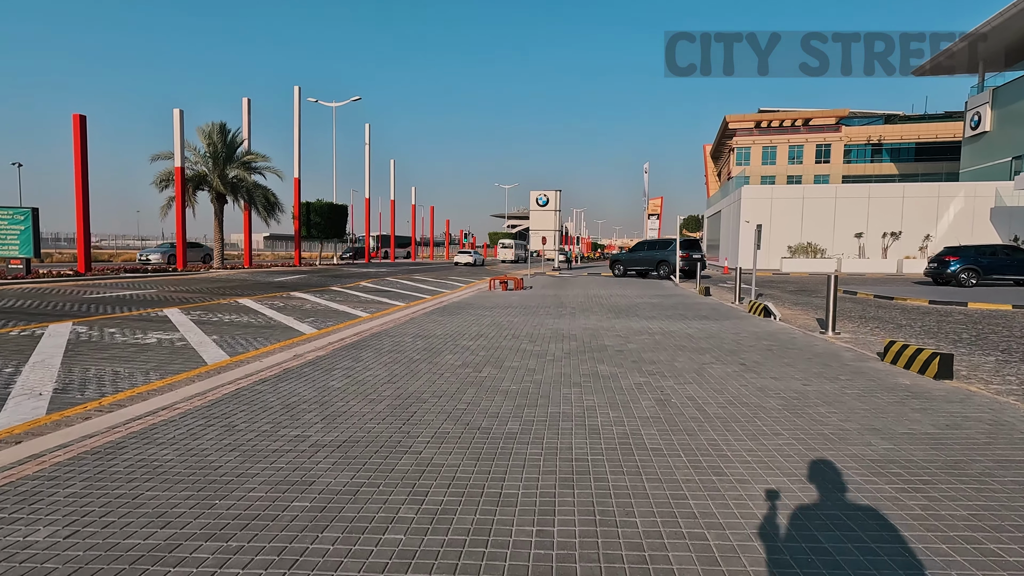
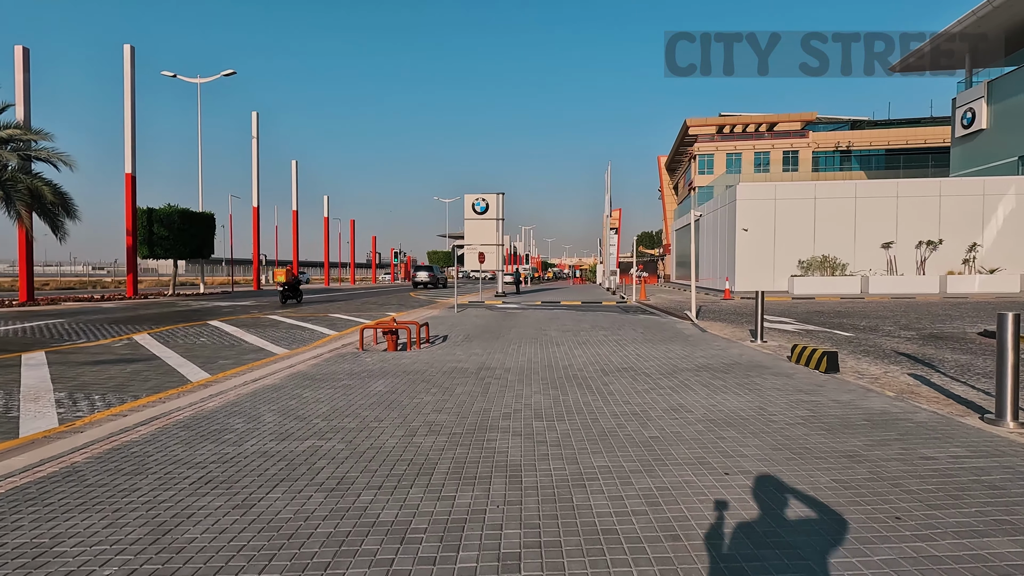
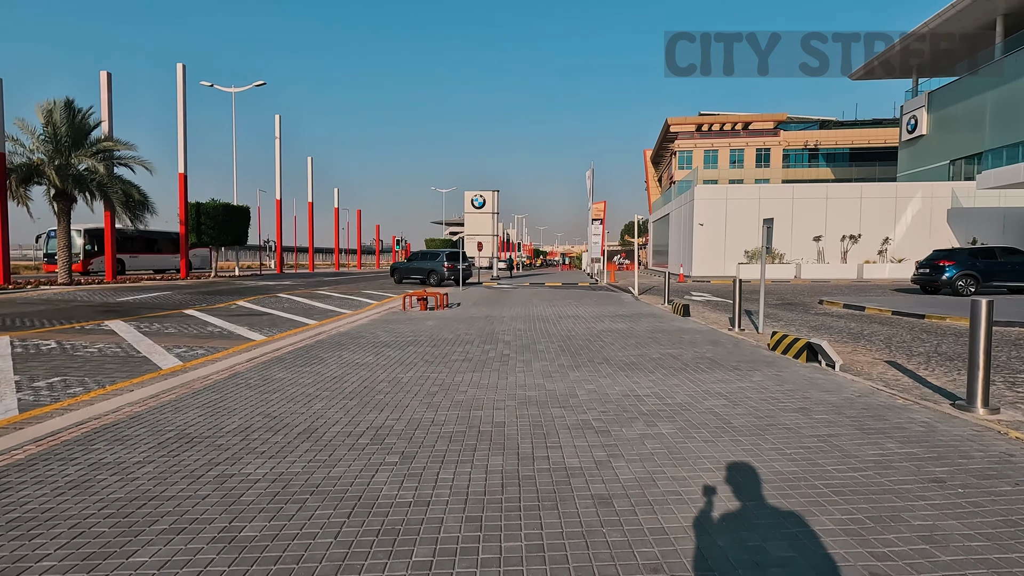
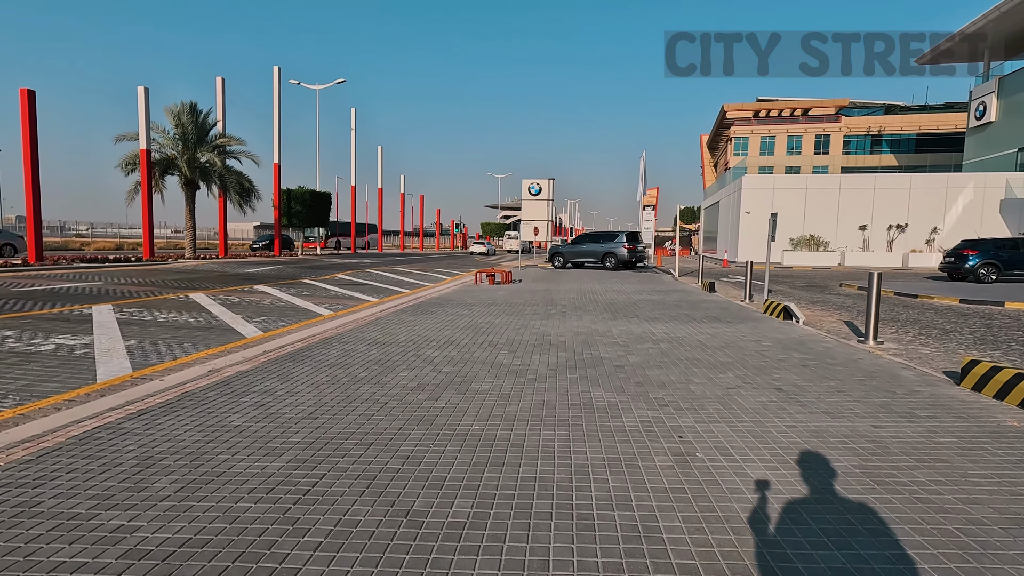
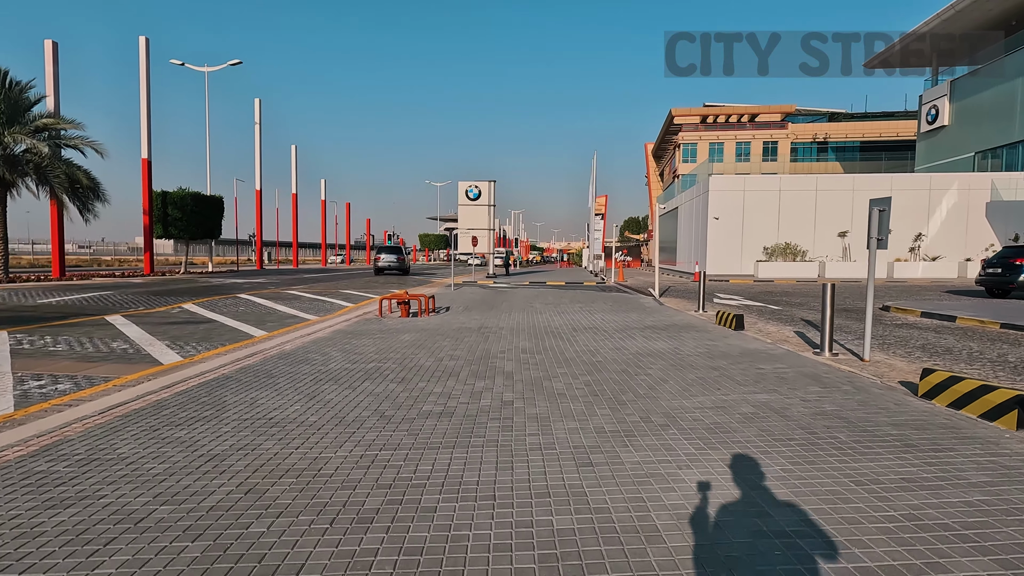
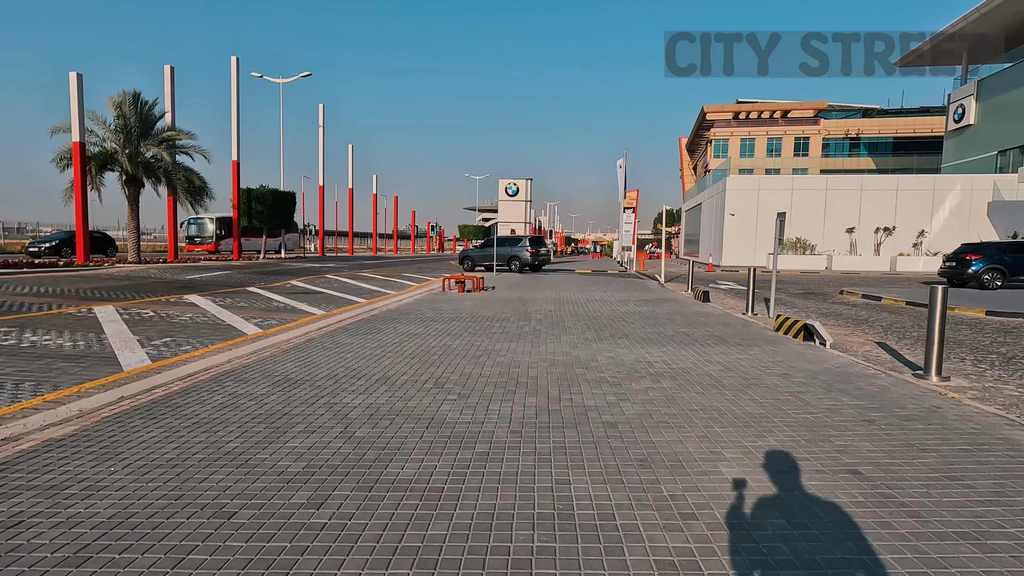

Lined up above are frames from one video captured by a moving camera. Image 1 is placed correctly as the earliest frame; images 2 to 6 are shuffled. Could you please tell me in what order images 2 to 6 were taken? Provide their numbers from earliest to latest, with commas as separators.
4, 6, 3, 5, 2
